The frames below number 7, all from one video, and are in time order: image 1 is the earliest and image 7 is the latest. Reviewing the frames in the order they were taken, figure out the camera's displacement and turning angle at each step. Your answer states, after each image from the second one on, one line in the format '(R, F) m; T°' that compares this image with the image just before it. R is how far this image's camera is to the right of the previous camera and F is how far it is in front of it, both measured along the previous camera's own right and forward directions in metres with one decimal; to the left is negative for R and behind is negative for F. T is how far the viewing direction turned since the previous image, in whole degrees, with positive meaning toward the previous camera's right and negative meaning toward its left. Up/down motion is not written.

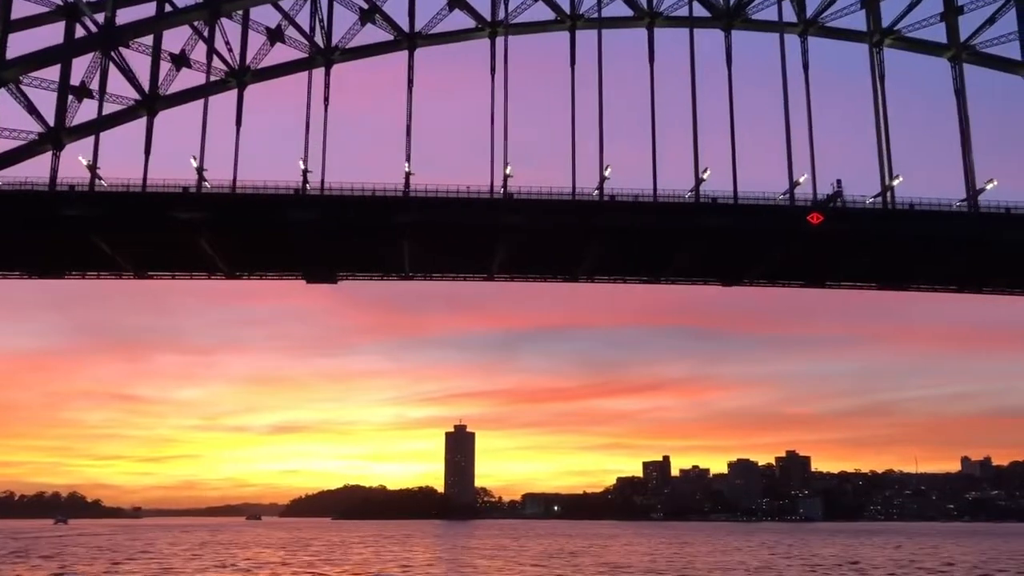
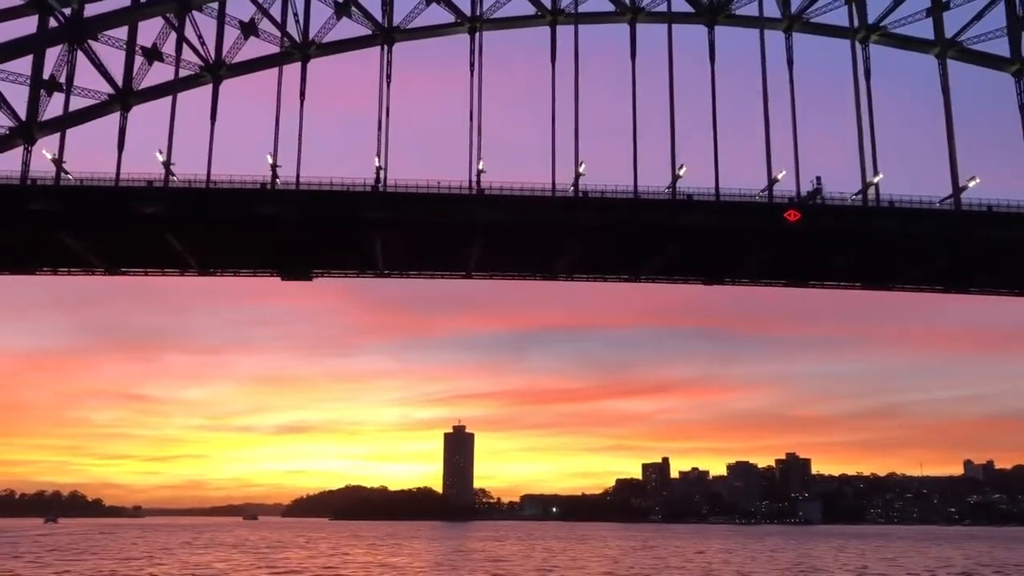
(+0.9, +0.4) m; 0°
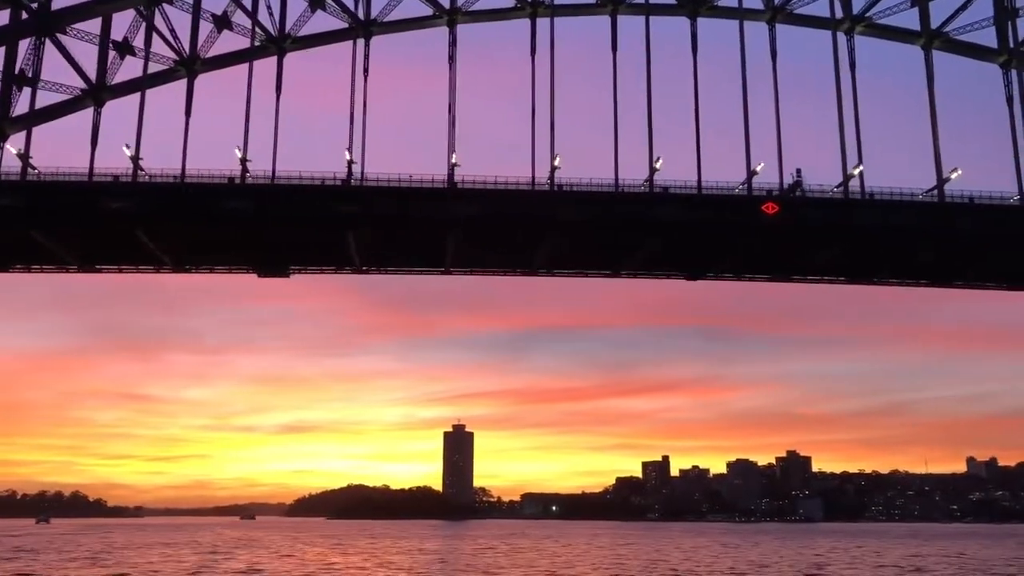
(+0.8, +0.4) m; 0°
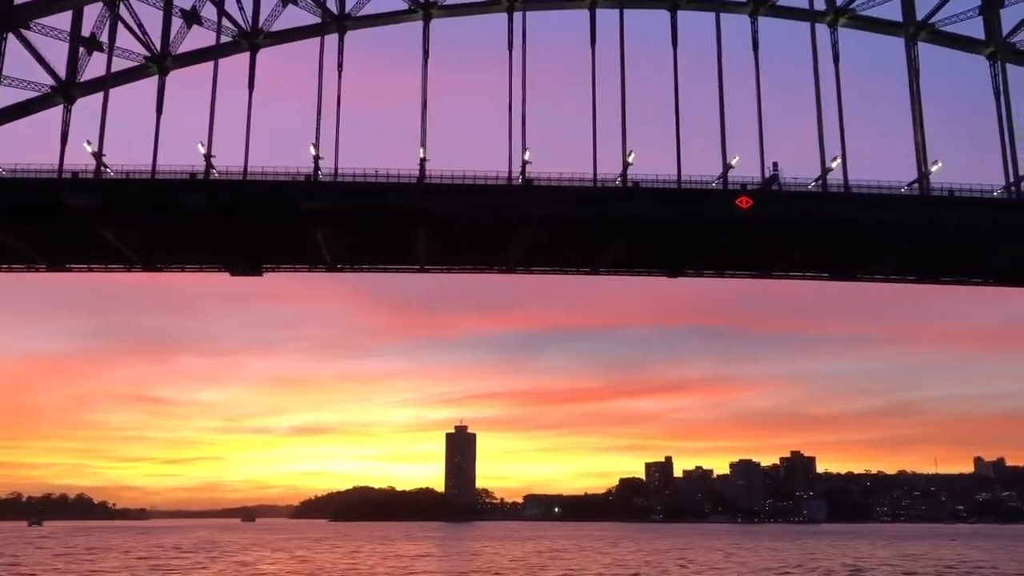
(+1.0, +0.5) m; -1°
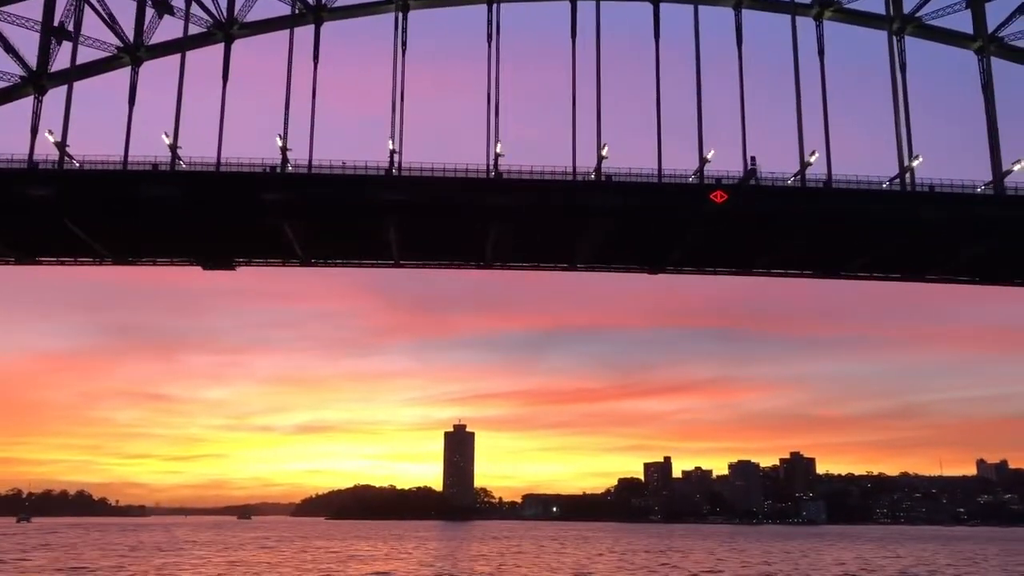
(+0.9, +0.5) m; 0°
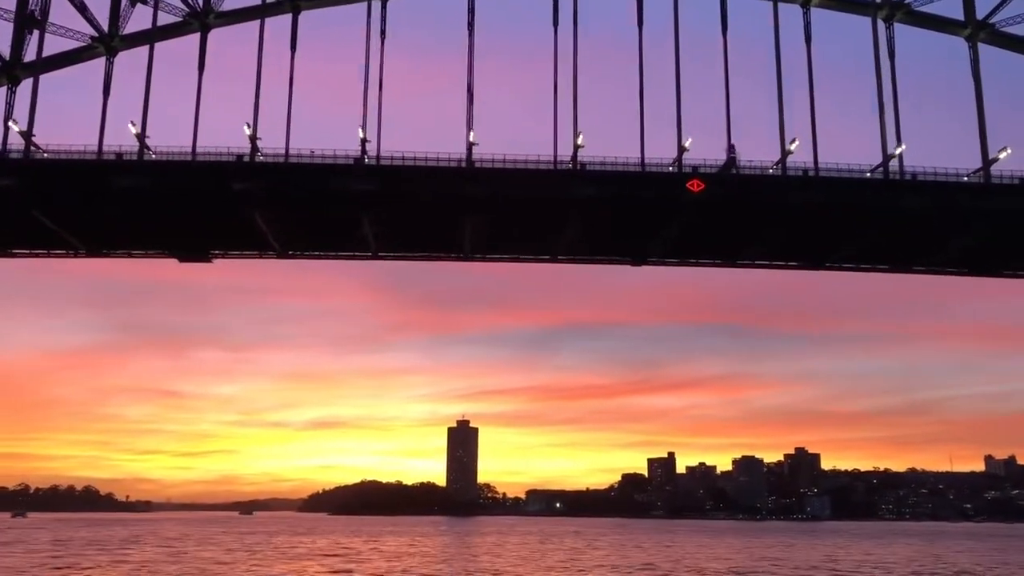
(+0.9, +0.4) m; -1°
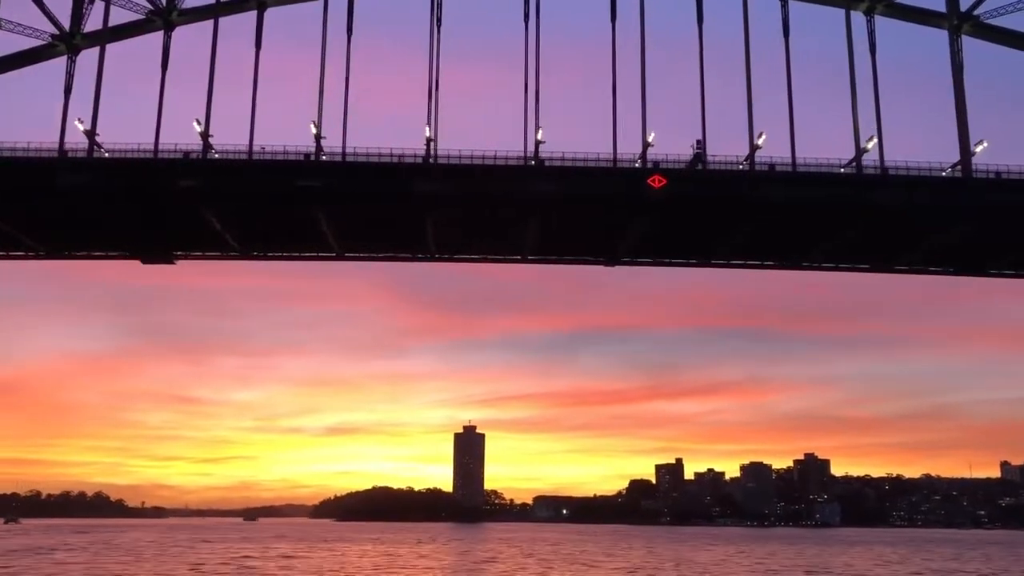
(+1.4, +0.7) m; -1°
